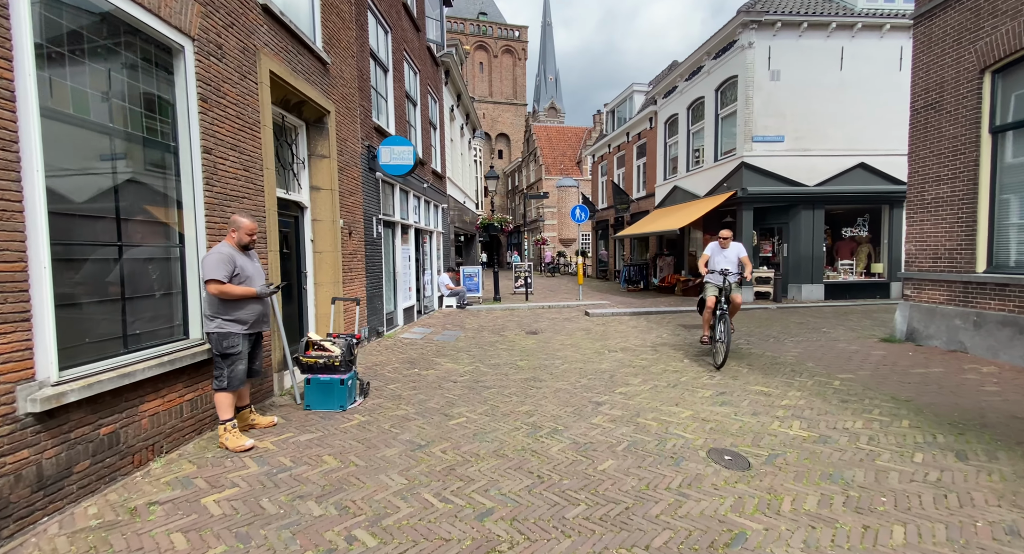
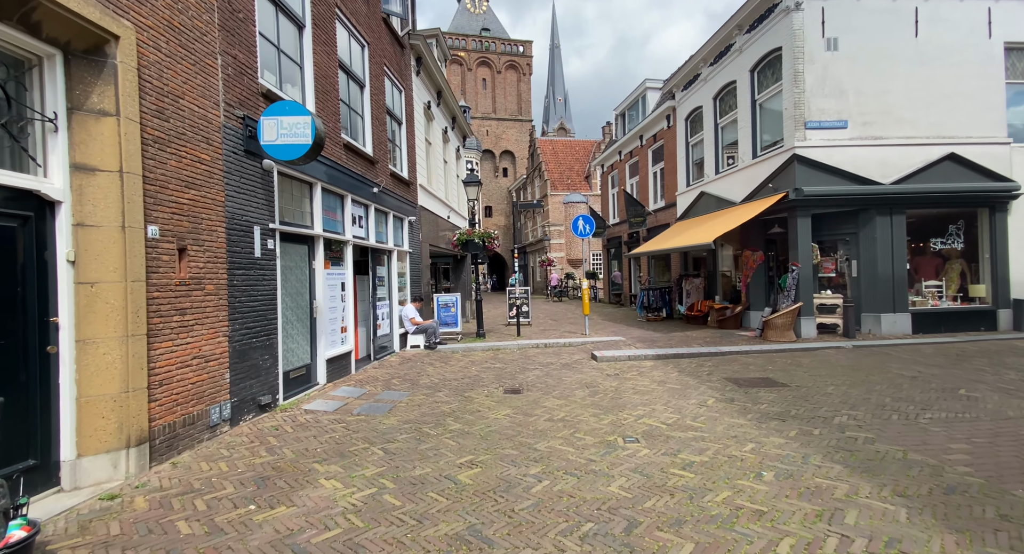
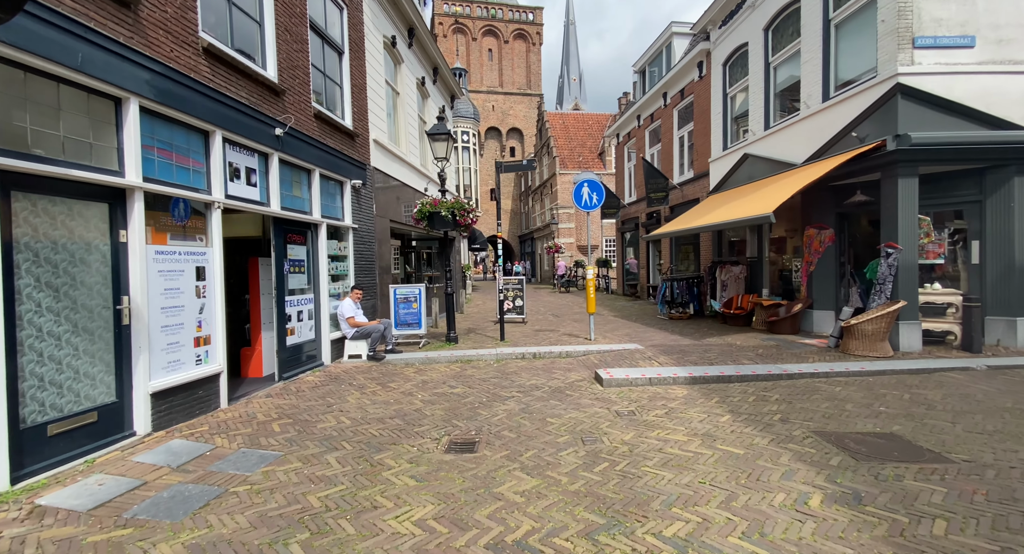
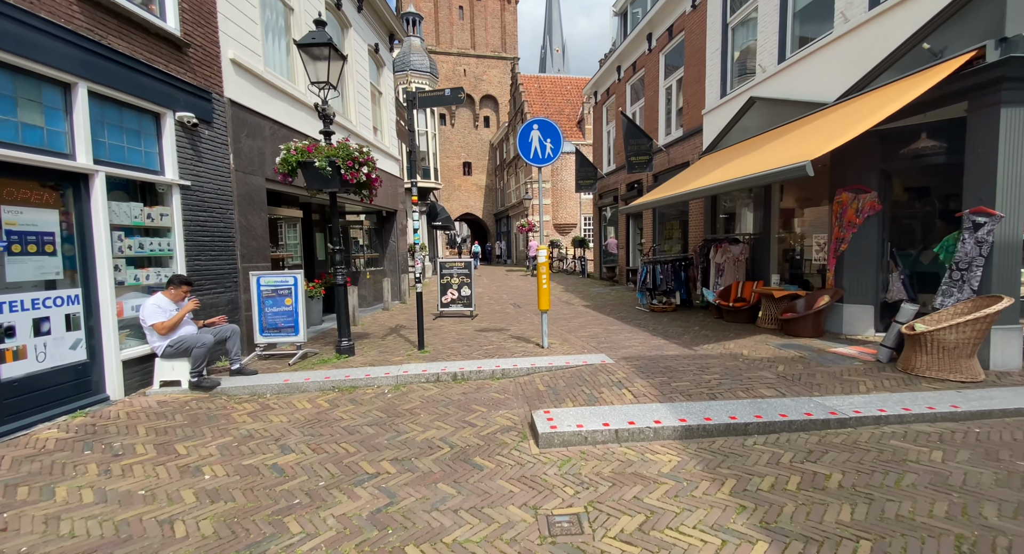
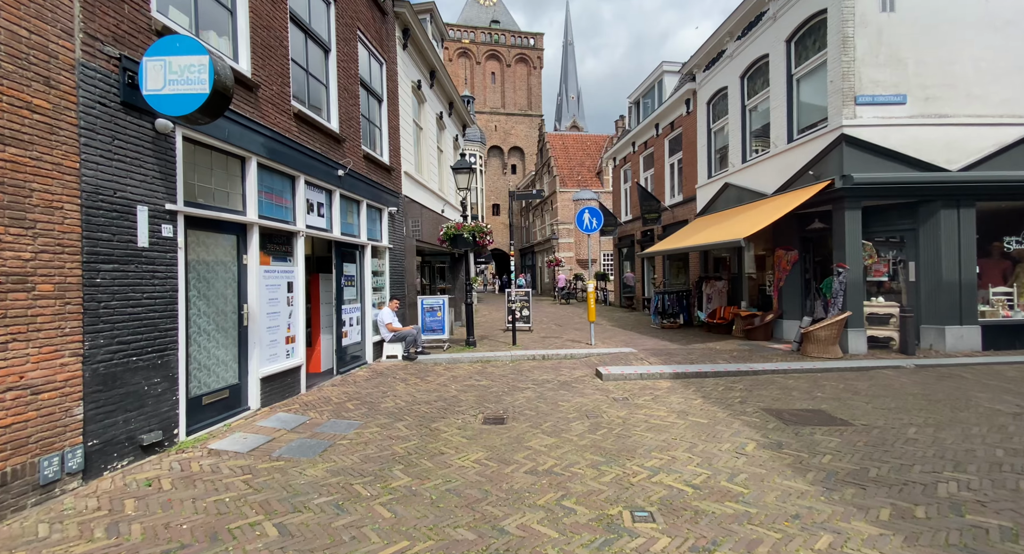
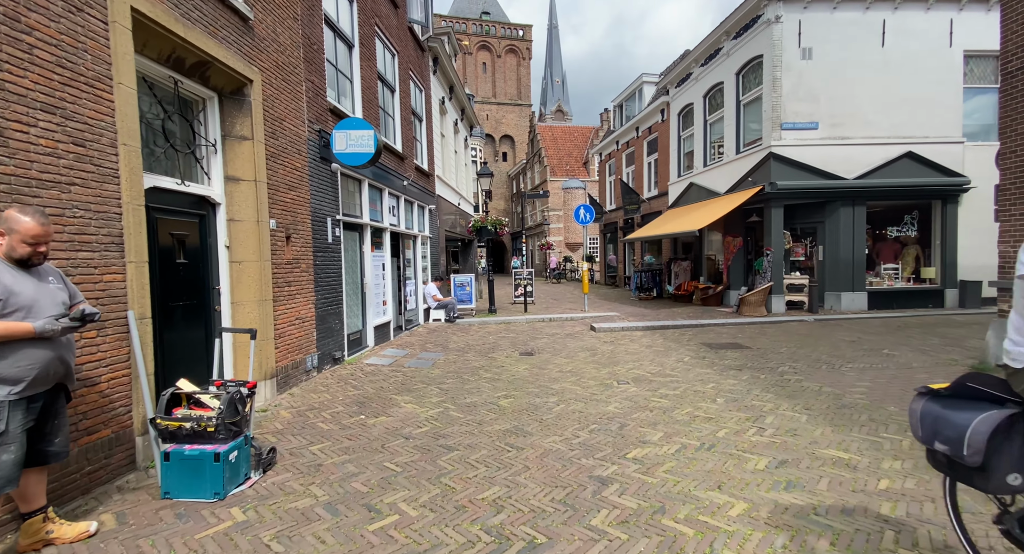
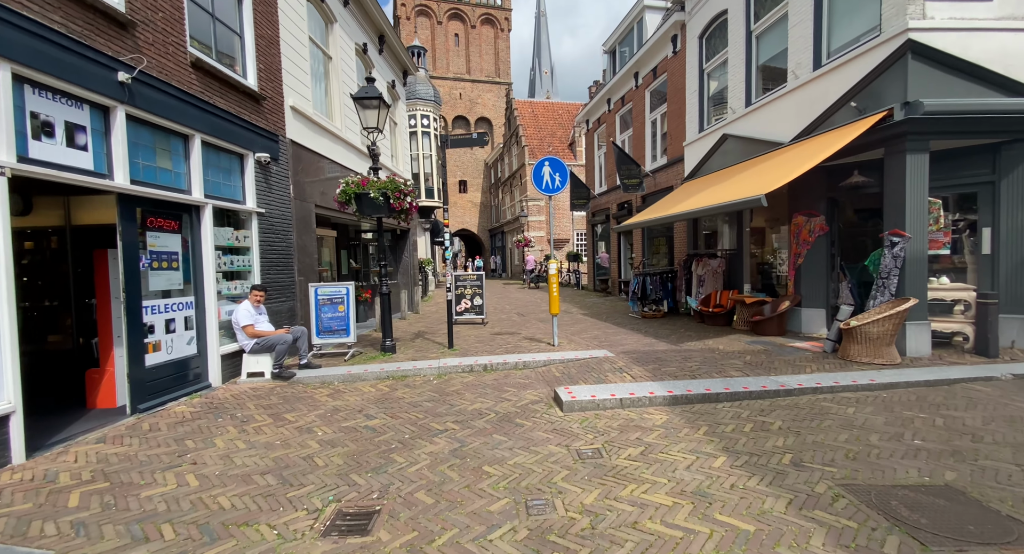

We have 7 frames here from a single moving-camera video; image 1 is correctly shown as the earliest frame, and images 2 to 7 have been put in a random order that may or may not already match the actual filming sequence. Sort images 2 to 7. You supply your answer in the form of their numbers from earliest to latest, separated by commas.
6, 2, 5, 3, 7, 4
